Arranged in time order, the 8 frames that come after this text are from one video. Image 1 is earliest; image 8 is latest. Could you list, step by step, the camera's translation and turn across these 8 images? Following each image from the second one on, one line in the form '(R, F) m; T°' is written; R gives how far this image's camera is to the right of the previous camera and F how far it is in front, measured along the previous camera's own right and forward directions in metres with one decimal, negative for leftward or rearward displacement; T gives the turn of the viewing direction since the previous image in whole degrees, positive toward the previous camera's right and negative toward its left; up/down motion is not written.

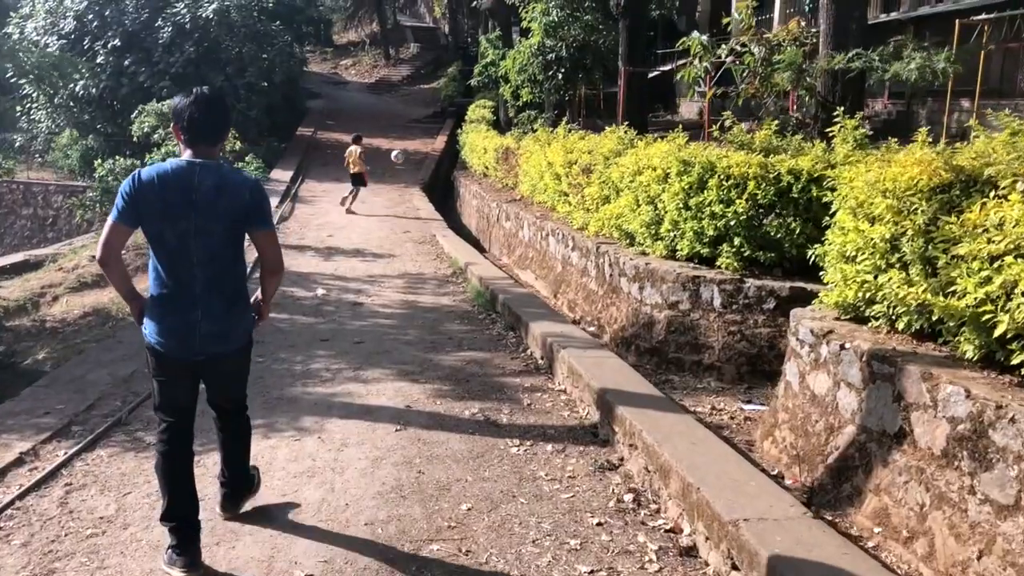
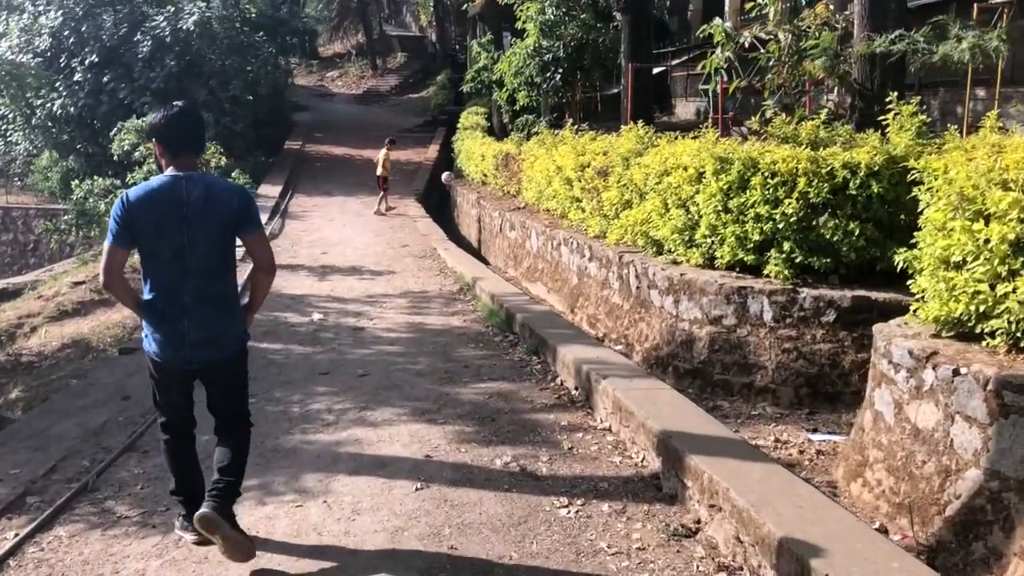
(-0.2, +0.8) m; 0°
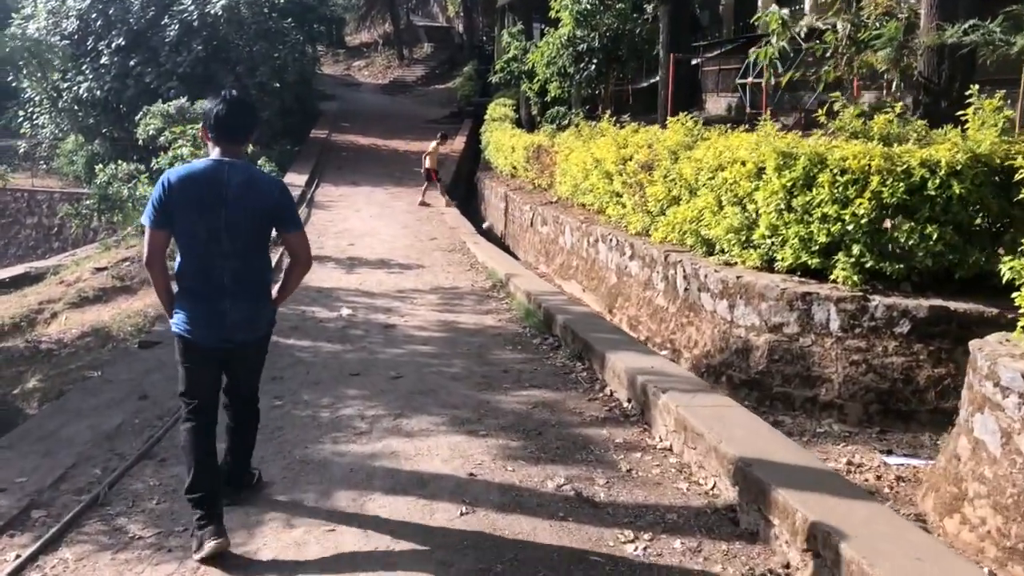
(-0.2, +0.4) m; -1°
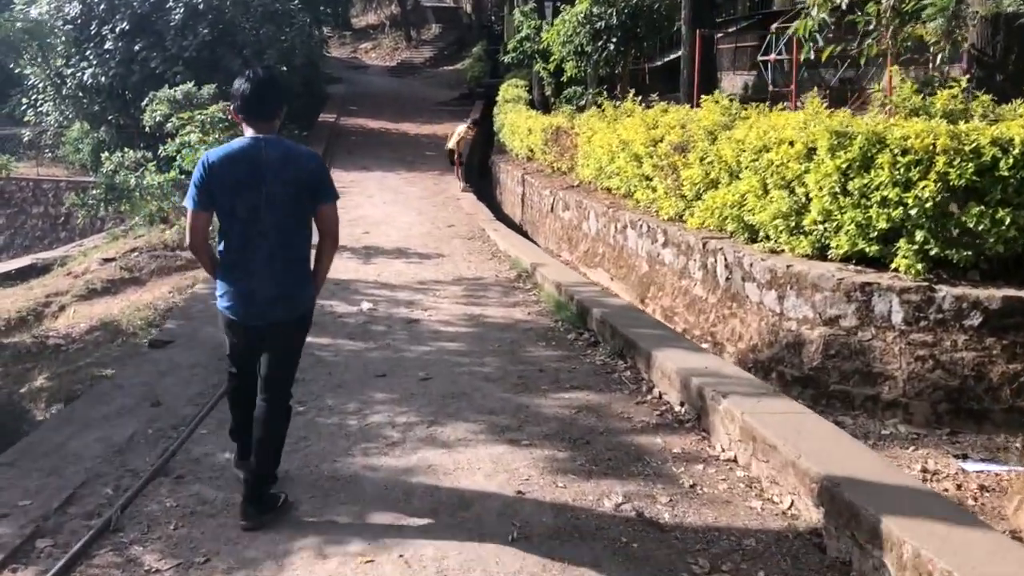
(-0.2, +0.4) m; -1°
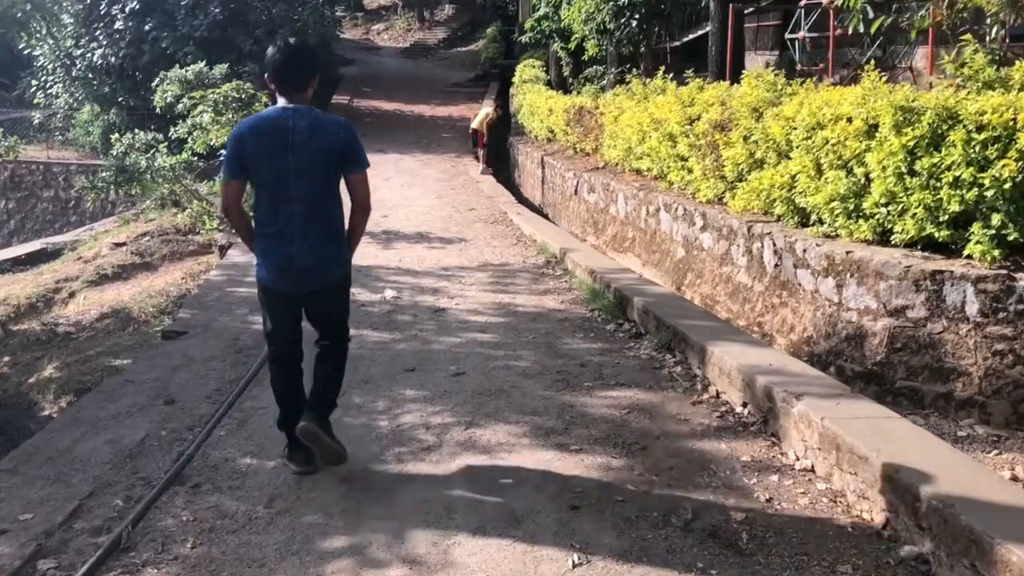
(-0.1, +0.4) m; -1°
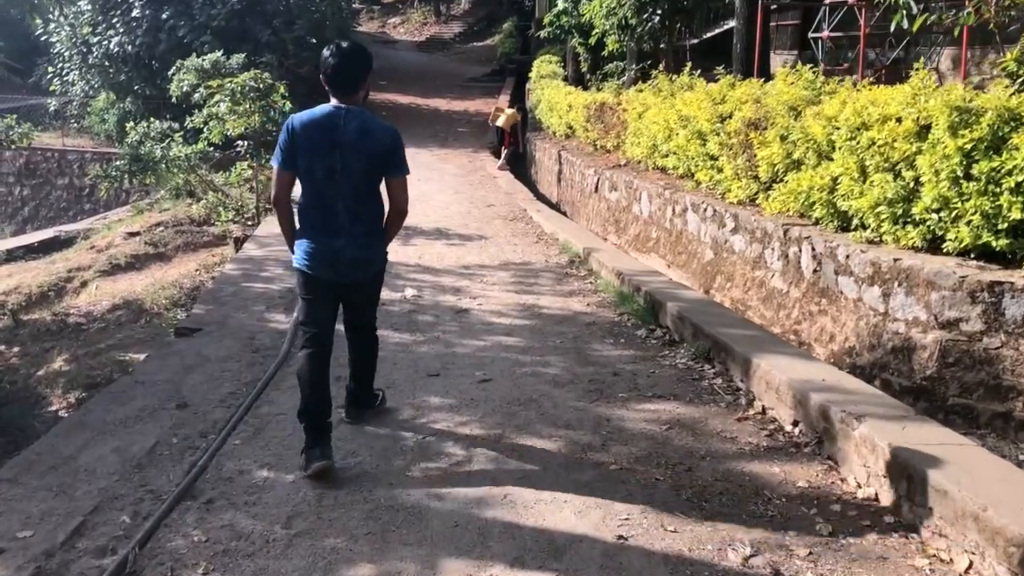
(-0.1, +0.3) m; 0°
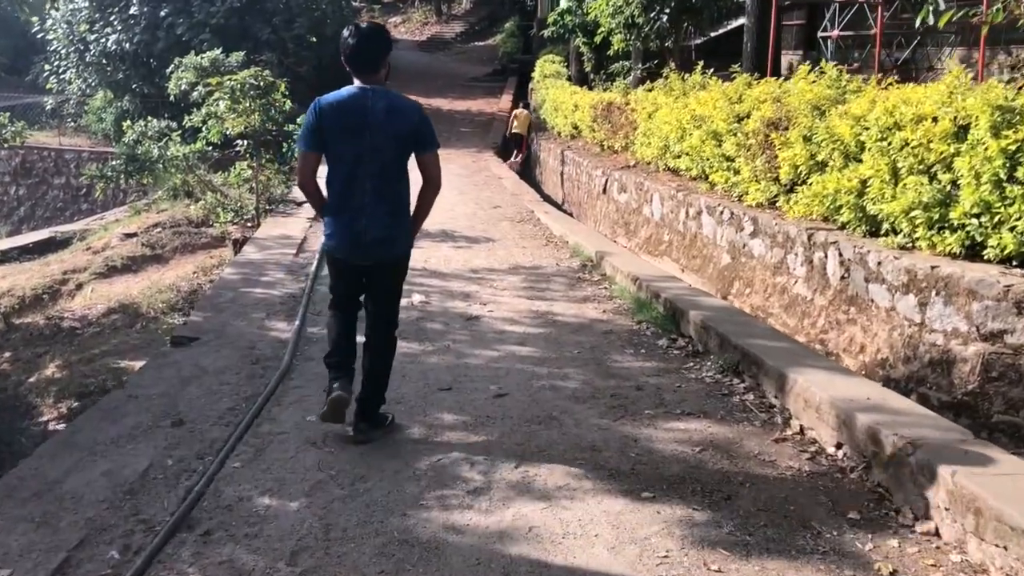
(-0.1, +0.3) m; 0°
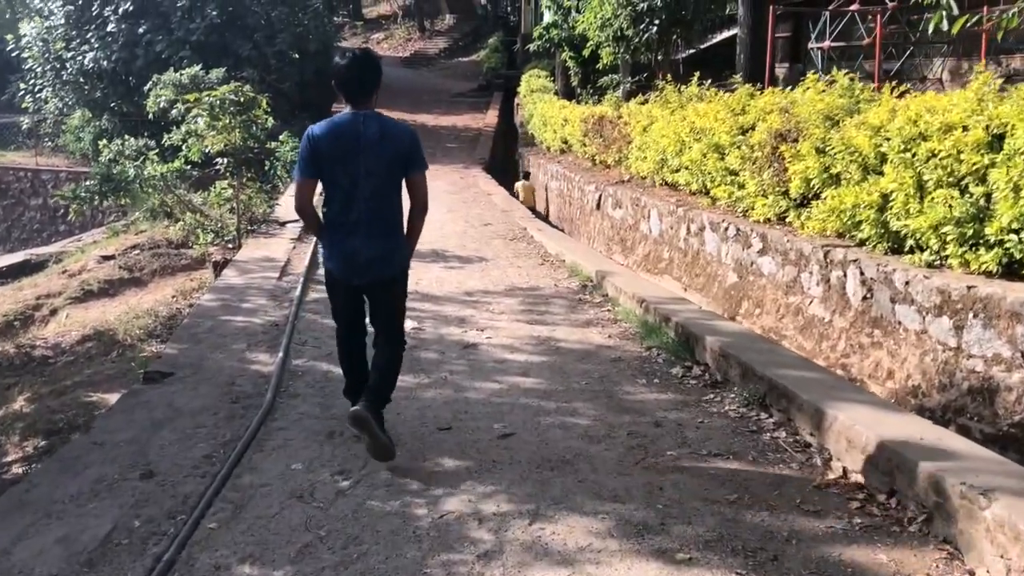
(-0.1, +0.4) m; +1°
